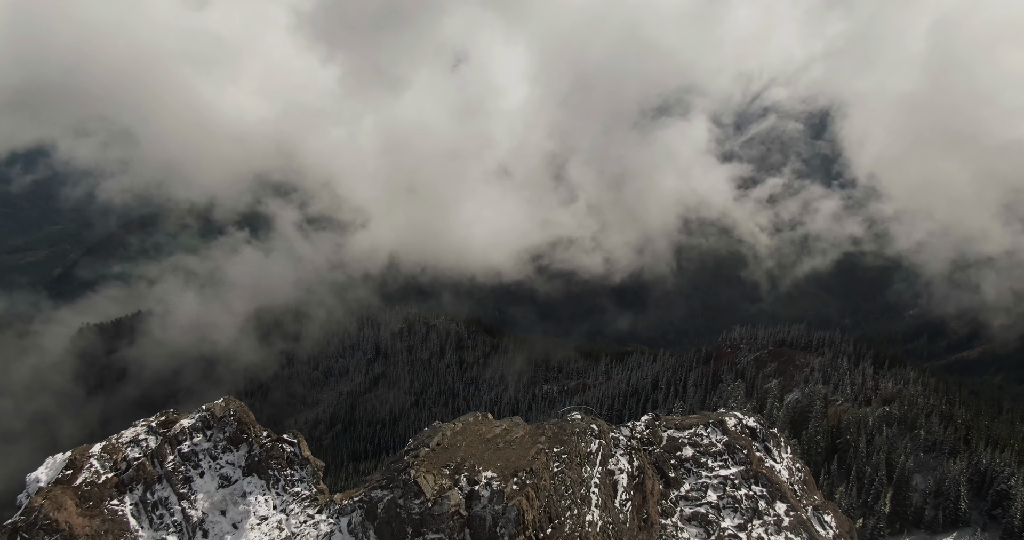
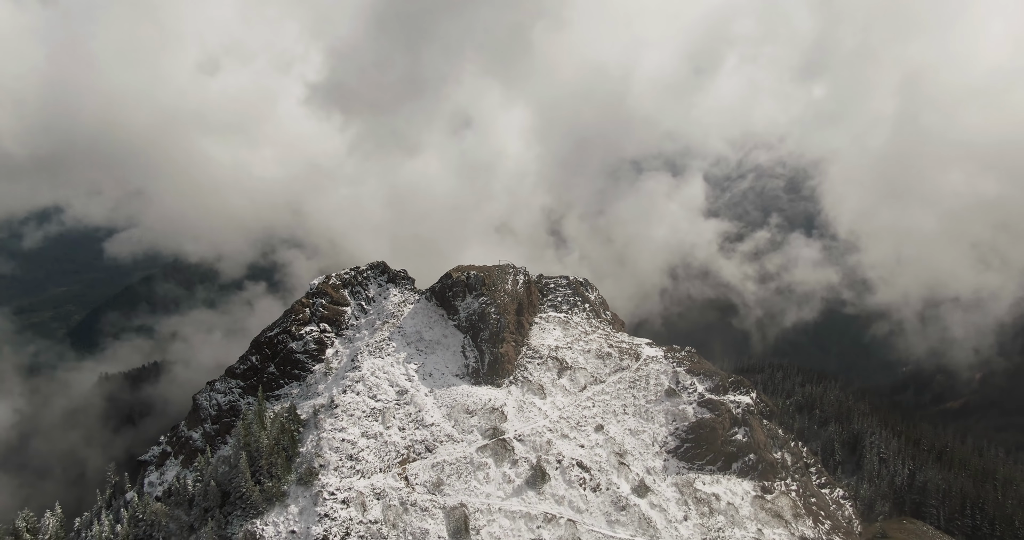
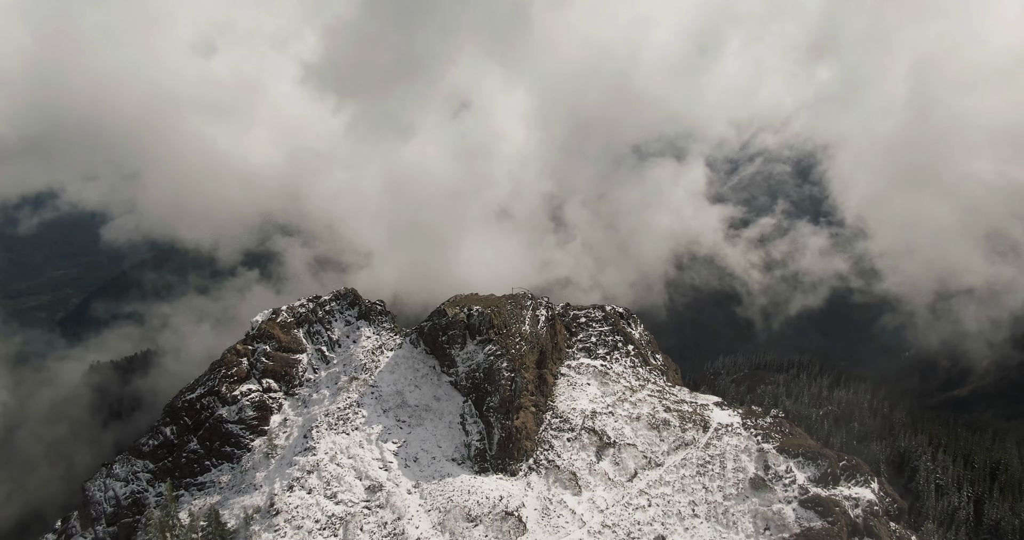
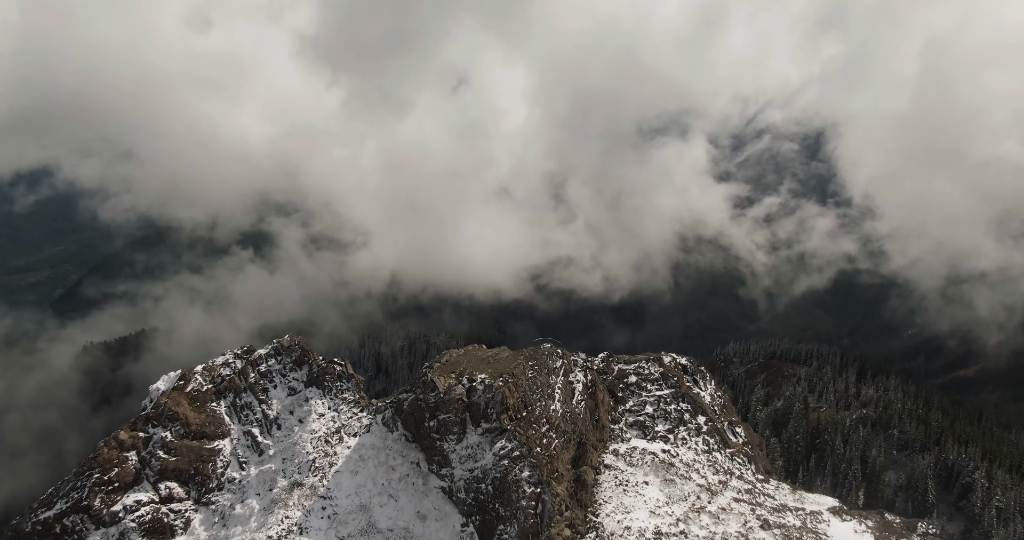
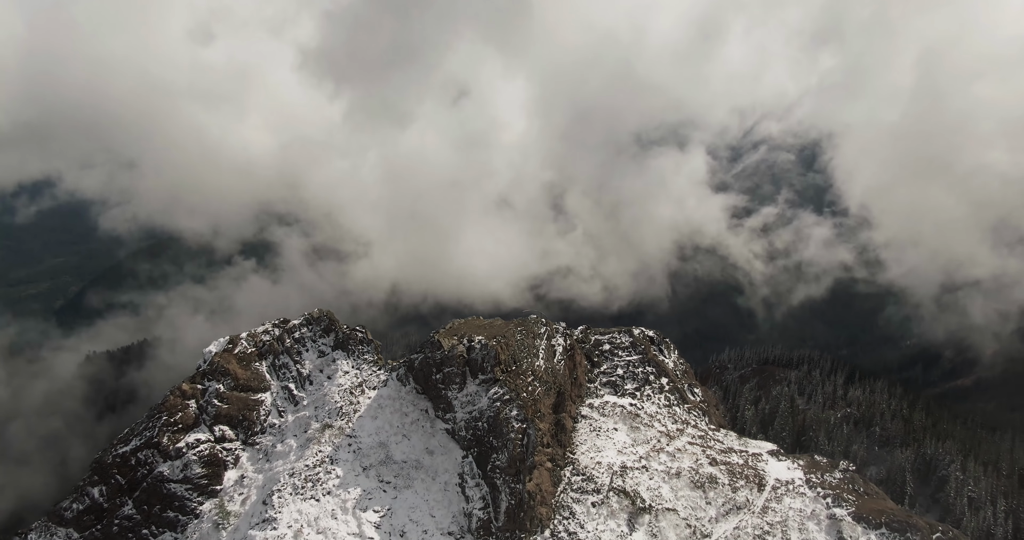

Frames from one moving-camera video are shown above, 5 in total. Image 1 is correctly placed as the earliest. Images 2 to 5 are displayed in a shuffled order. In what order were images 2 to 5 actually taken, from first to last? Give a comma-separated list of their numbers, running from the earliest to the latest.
4, 5, 3, 2
